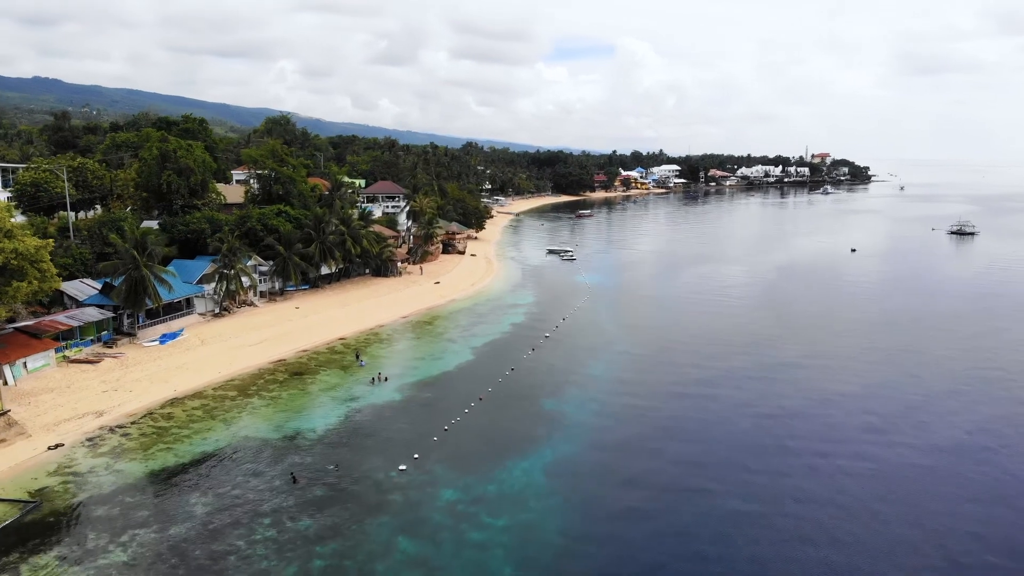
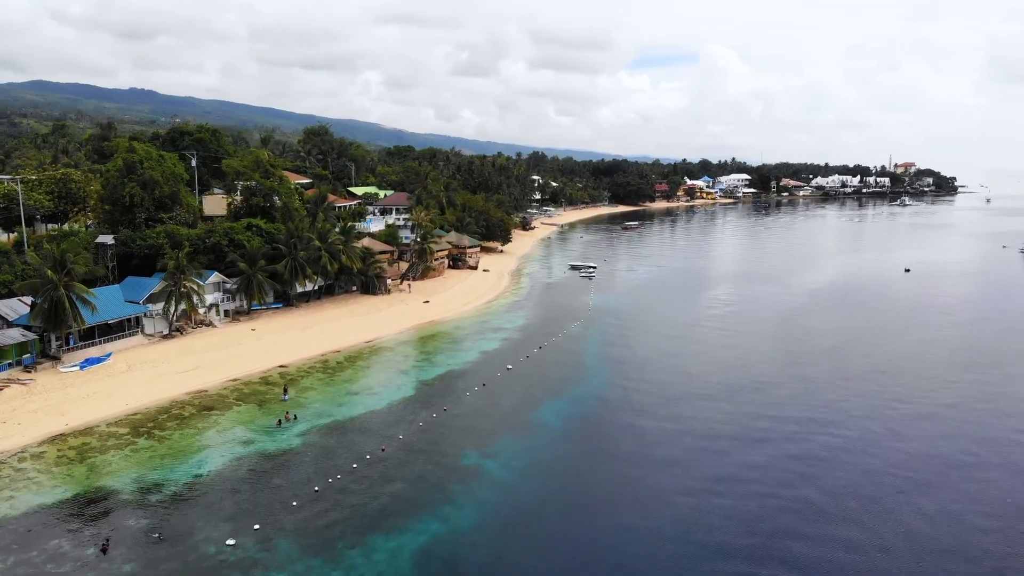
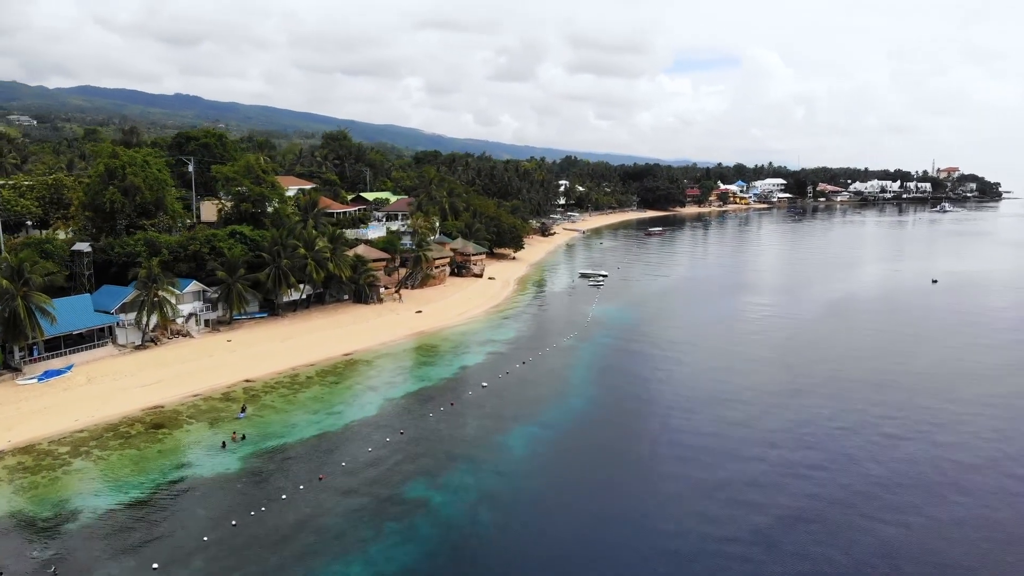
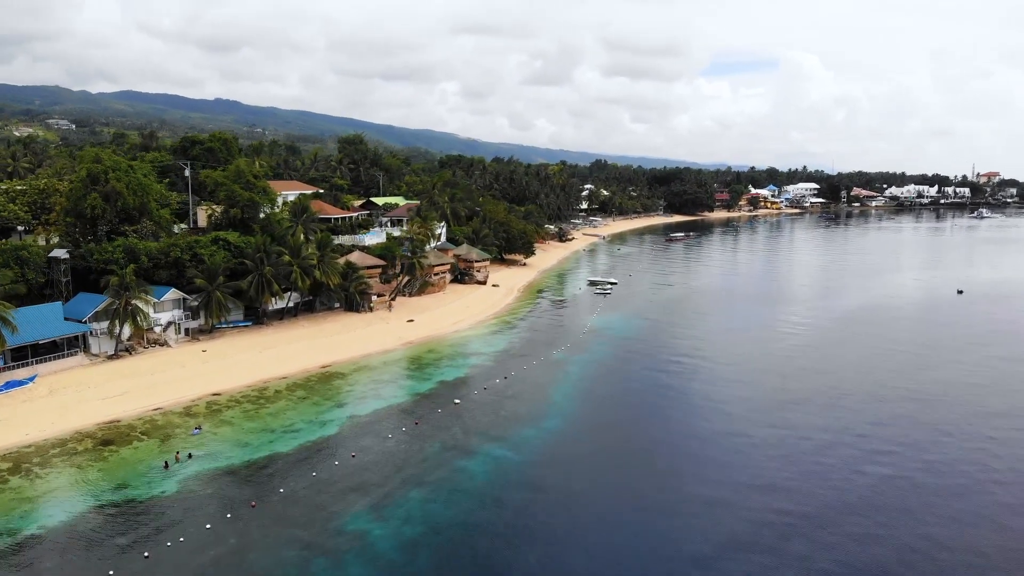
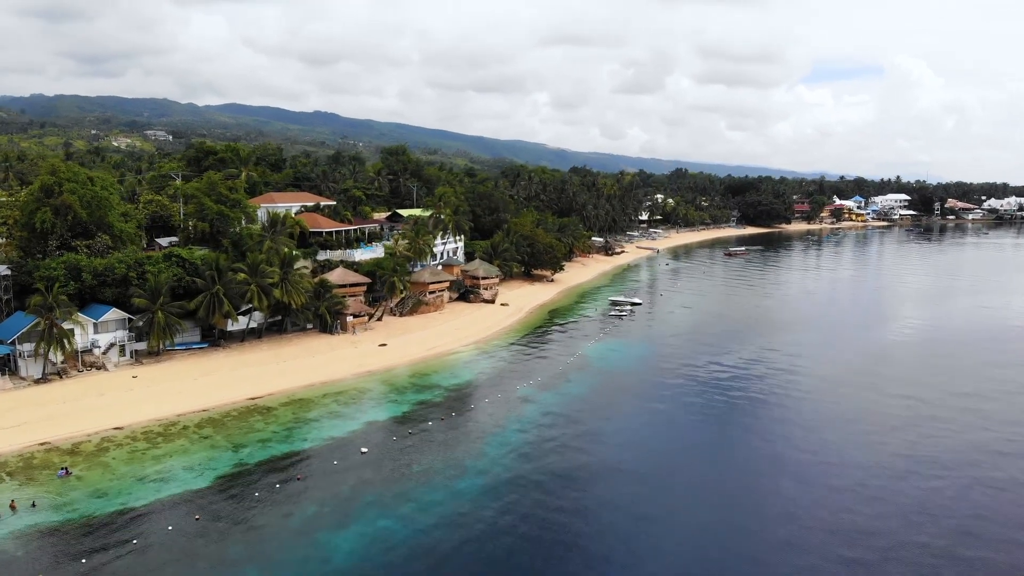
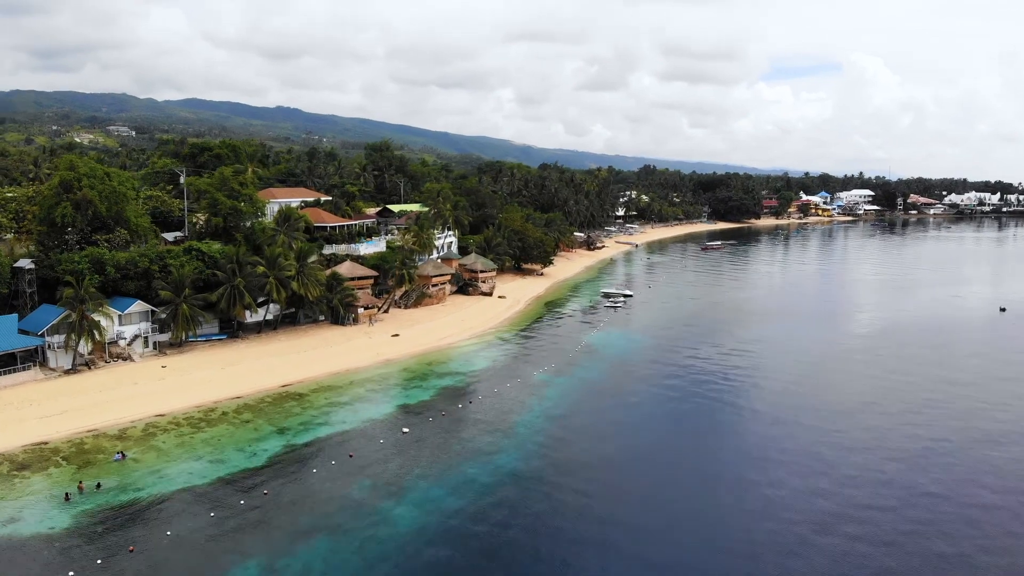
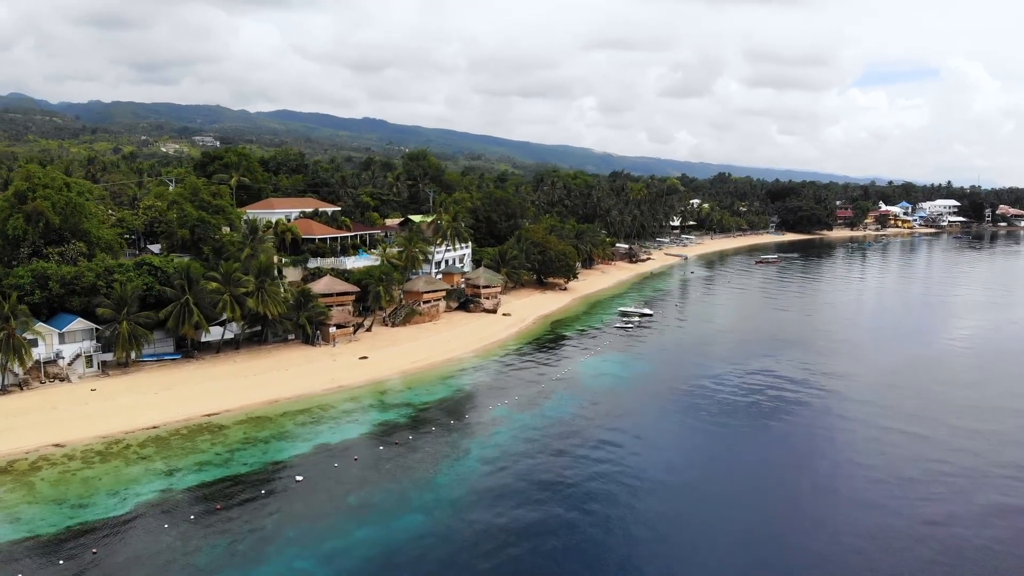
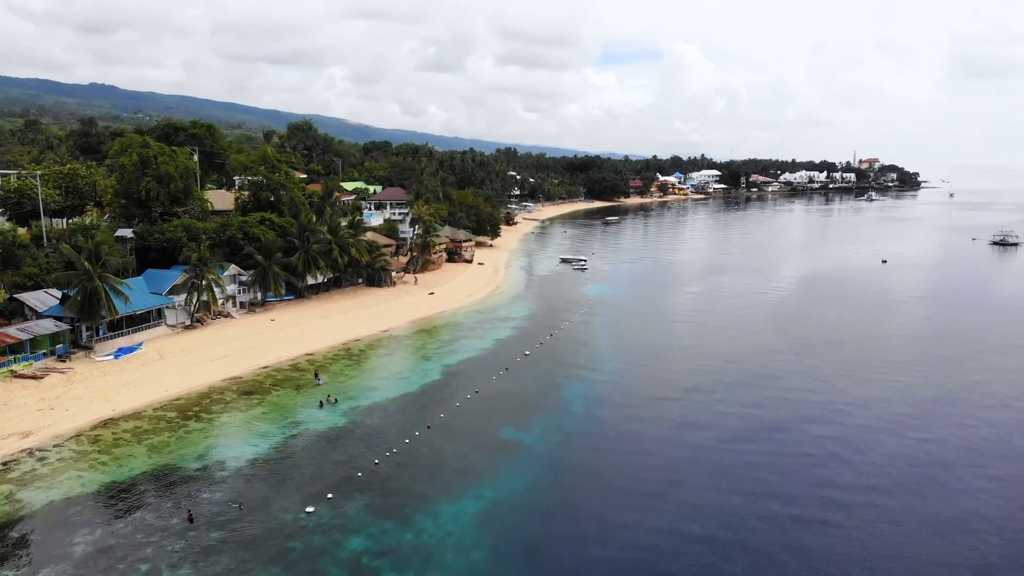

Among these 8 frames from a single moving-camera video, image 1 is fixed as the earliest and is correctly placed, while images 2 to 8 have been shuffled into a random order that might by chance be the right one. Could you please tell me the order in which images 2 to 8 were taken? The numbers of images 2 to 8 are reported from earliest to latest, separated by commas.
8, 2, 3, 4, 6, 5, 7
